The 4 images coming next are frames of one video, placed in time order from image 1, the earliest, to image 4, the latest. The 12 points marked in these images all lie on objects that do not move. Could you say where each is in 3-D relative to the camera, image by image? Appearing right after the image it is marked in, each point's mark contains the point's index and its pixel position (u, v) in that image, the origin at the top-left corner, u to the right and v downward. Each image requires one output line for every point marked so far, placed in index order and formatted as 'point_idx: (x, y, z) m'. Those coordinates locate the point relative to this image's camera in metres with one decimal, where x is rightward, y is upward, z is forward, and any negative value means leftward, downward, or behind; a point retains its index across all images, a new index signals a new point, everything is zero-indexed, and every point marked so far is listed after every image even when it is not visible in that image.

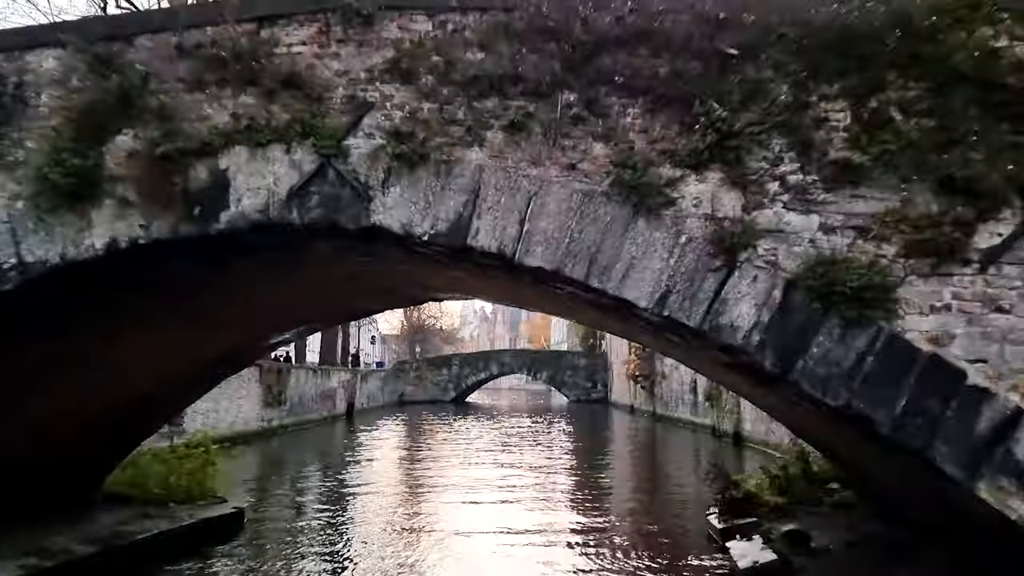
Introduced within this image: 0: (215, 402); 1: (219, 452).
0: (-6.1, -2.4, +19.7) m
1: (-6.0, -3.4, +19.6) m
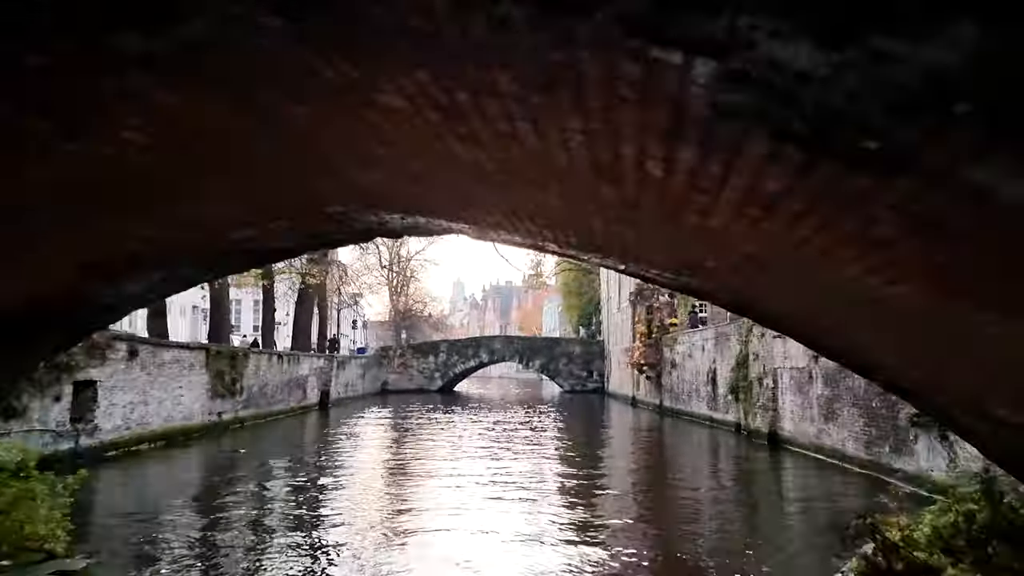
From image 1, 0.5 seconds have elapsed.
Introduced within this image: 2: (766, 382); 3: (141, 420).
0: (-6.3, -1.8, +16.2) m
1: (-6.1, -2.8, +16.2) m
2: (+4.6, -1.7, +17.5) m
3: (-6.3, -2.2, +16.4) m
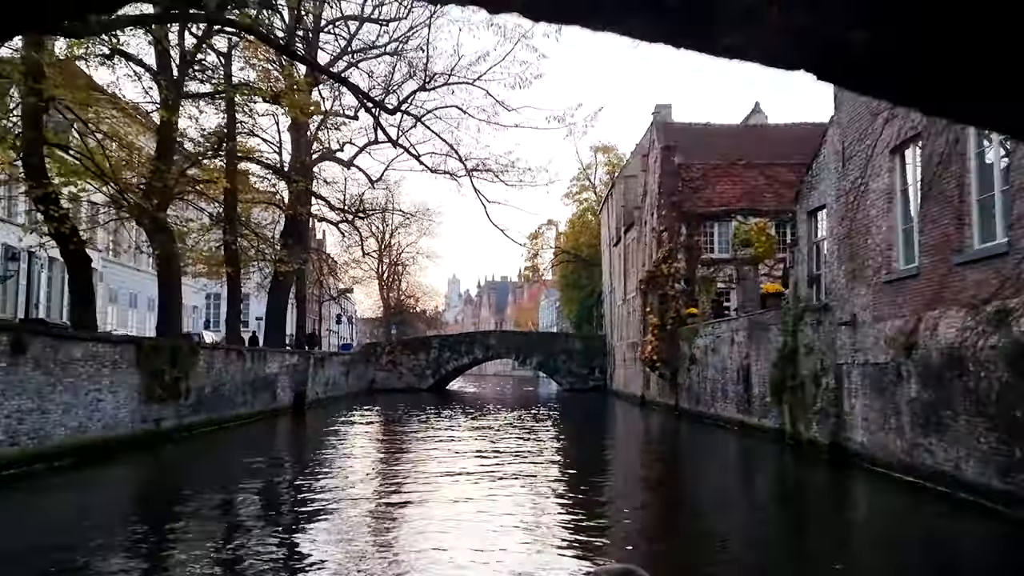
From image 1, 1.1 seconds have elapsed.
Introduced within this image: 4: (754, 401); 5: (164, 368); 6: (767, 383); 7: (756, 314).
0: (-6.3, -1.5, +12.8) m
1: (-6.2, -2.5, +12.7) m
2: (+4.6, -1.4, +14.1) m
3: (-6.4, -1.9, +12.9) m
4: (+4.7, -2.2, +18.6) m
5: (-6.5, -1.5, +17.9) m
6: (+4.7, -1.7, +17.4) m
7: (+4.7, -0.5, +18.3) m
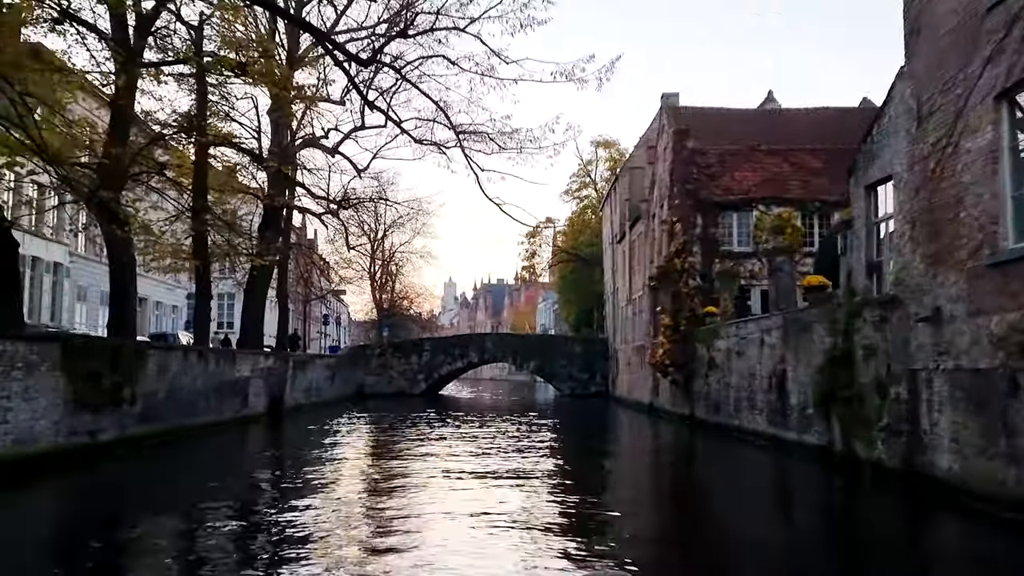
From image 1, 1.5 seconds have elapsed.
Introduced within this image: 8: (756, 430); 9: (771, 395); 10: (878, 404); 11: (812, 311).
0: (-6.3, -1.3, +10.2) m
1: (-6.2, -2.3, +10.1) m
2: (+4.5, -1.2, +11.5) m
3: (-6.4, -1.7, +10.3) m
4: (+4.7, -2.1, +16.0) m
5: (-6.6, -1.3, +15.3) m
6: (+4.6, -1.6, +14.8) m
7: (+4.6, -0.4, +15.8) m
8: (+4.6, -2.7, +18.0) m
9: (+4.6, -1.9, +17.0) m
10: (+4.5, -1.5, +11.7) m
11: (+4.7, -0.4, +14.8) m
